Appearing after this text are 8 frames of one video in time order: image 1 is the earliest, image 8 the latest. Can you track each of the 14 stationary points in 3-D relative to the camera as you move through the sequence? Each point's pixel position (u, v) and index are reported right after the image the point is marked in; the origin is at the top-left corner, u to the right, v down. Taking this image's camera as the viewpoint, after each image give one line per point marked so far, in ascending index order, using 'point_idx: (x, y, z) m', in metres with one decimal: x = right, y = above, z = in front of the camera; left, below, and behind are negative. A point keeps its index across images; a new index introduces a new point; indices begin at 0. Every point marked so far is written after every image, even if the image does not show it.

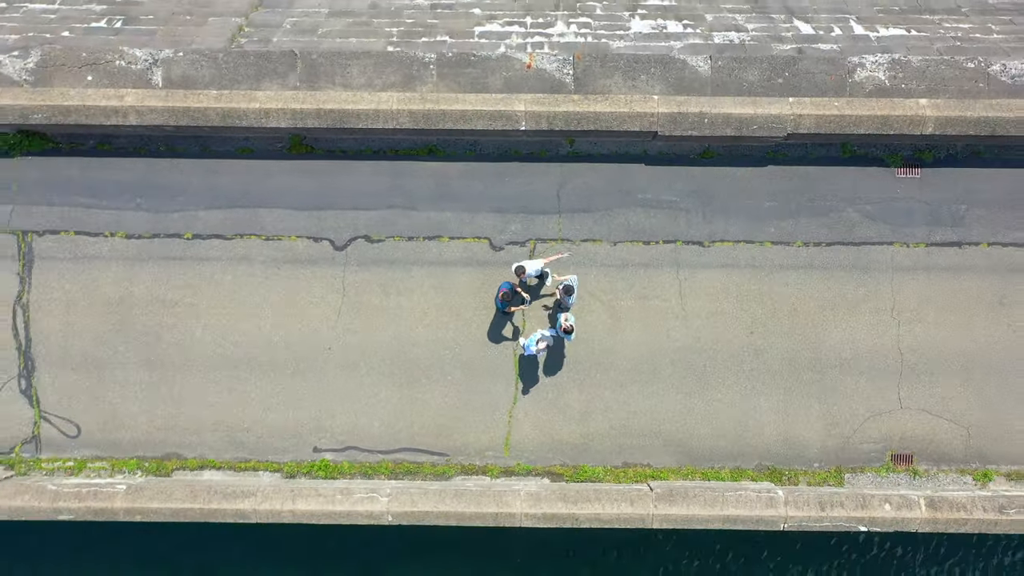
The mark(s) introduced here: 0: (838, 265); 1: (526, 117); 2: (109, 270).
0: (+2.6, +0.2, +4.4) m
1: (+0.1, +1.3, +4.1) m
2: (-3.3, +0.2, +4.4) m
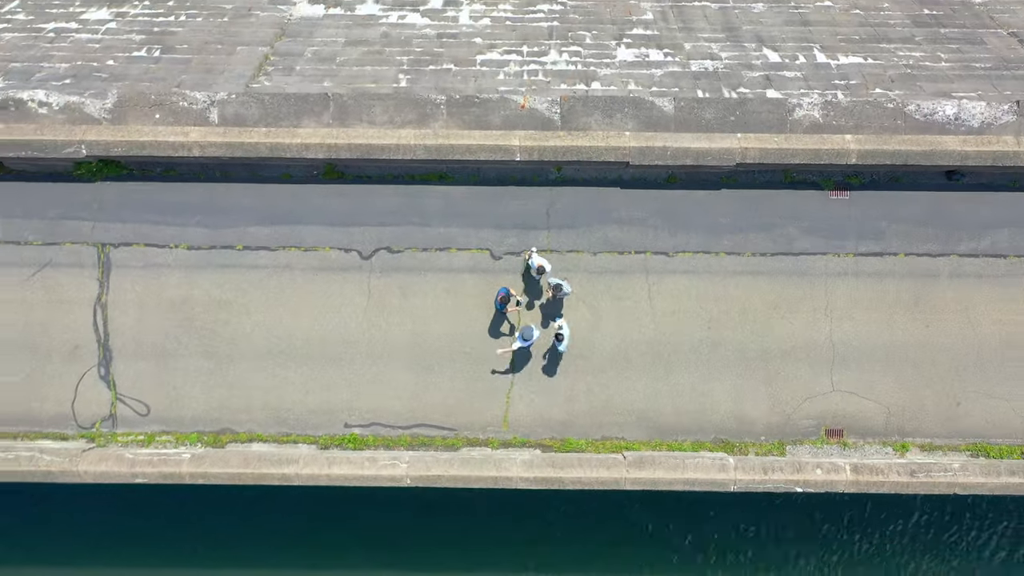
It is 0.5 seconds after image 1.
0: (+2.6, +0.2, +5.2) m
1: (+0.1, +1.3, +4.9) m
2: (-3.3, +0.1, +5.3) m
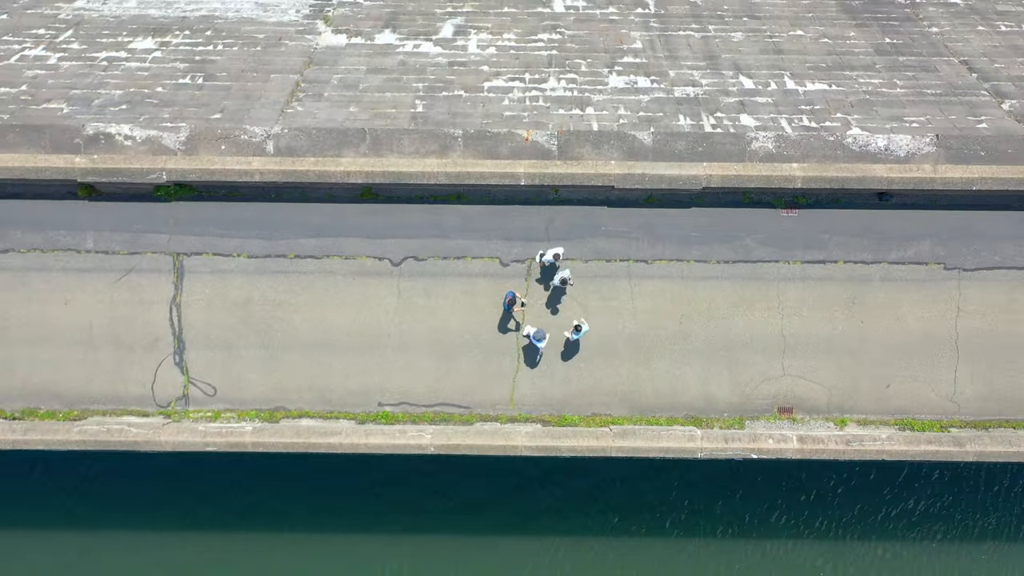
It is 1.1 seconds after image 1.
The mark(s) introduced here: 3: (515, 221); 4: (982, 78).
0: (+2.7, +0.2, +6.3) m
1: (+0.1, +1.2, +6.0) m
2: (-3.2, +0.1, +6.3) m
3: (0.0, +0.8, +6.4) m
4: (+8.4, +3.8, +9.6) m
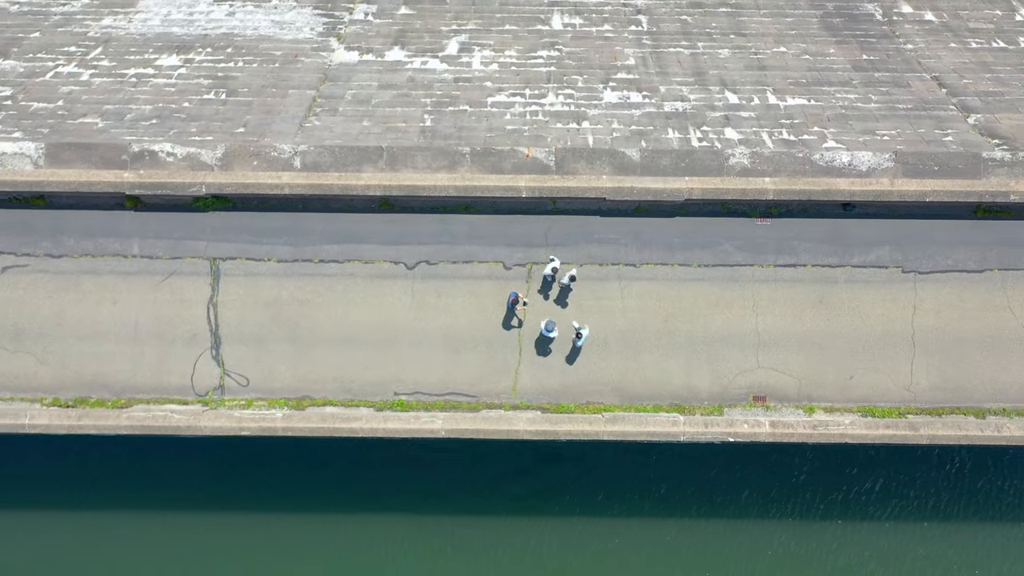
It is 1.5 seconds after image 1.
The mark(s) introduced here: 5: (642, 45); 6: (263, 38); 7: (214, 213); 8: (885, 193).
0: (+2.7, +0.1, +7.0) m
1: (+0.2, +1.2, +6.7) m
2: (-3.2, +0.1, +7.0) m
3: (+0.1, +0.8, +7.1) m
4: (+8.4, +3.7, +10.3) m
5: (+2.8, +5.2, +11.4) m
6: (-5.4, +5.4, +11.6) m
7: (-3.9, +1.0, +7.1) m
8: (+4.6, +1.2, +6.7) m
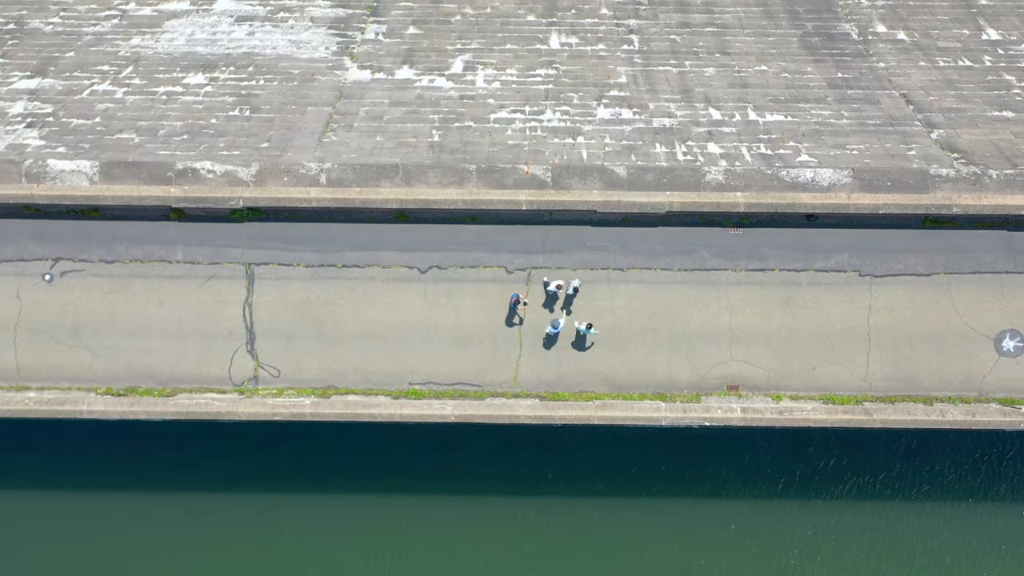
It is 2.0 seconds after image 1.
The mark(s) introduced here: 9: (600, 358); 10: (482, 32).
0: (+2.7, +0.1, +7.9) m
1: (+0.2, +1.2, +7.6) m
2: (-3.2, +0.1, +7.9) m
3: (+0.1, +0.8, +8.0) m
4: (+8.5, +3.7, +11.2) m
5: (+2.8, +5.1, +12.2) m
6: (-5.4, +5.4, +12.5) m
7: (-3.9, +1.0, +8.0) m
8: (+4.7, +1.2, +7.6) m
9: (+1.3, -1.0, +7.8) m
10: (-0.7, +6.2, +13.0) m
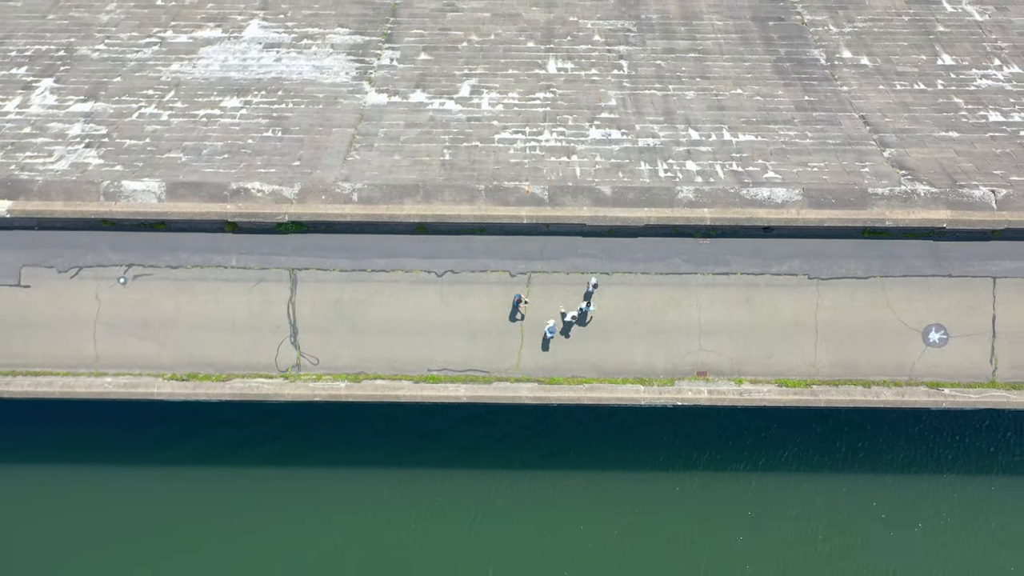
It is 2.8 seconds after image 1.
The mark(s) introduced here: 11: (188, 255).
0: (+2.8, +0.1, +9.3) m
1: (+0.2, +1.2, +9.0) m
2: (-3.1, 0.0, +9.3) m
3: (+0.1, +0.7, +9.4) m
4: (+8.5, +3.7, +12.6) m
5: (+2.8, +5.1, +13.7) m
6: (-5.3, +5.4, +13.9) m
7: (-3.9, +0.9, +9.4) m
8: (+4.7, +1.1, +9.0) m
9: (+1.3, -1.0, +9.2) m
10: (-0.7, +6.2, +14.4) m
11: (-5.7, +0.6, +9.4) m
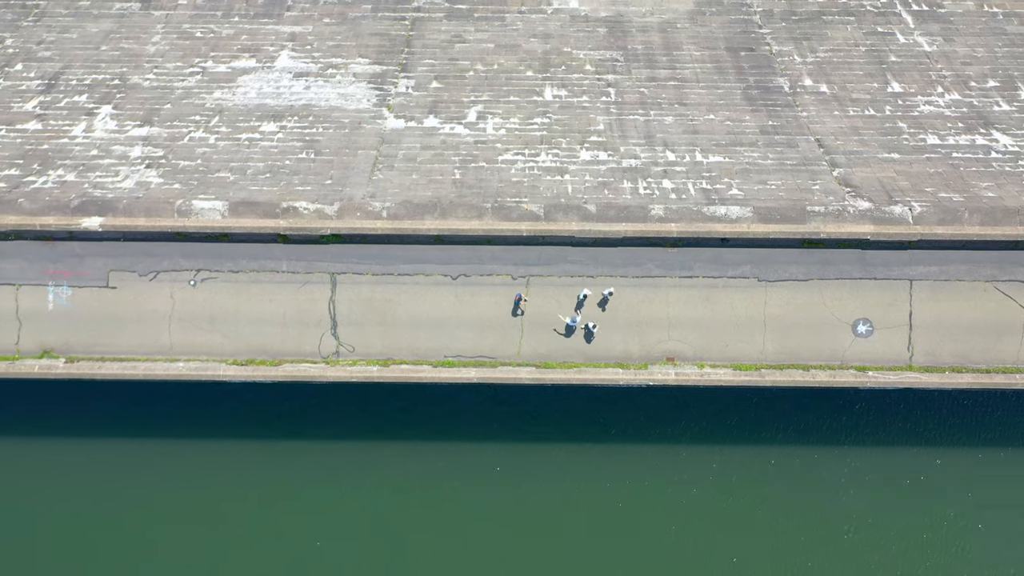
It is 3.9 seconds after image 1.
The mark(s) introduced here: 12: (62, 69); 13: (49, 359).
0: (+2.8, +0.1, +11.3) m
1: (+0.3, +1.2, +11.0) m
2: (-3.1, 0.0, +11.3) m
3: (+0.2, +0.7, +11.4) m
4: (+8.5, +3.7, +14.6) m
5: (+2.9, +5.1, +15.6) m
6: (-5.3, +5.3, +15.9) m
7: (-3.8, +0.9, +11.3) m
8: (+4.7, +1.1, +11.0) m
9: (+1.4, -1.1, +11.2) m
10: (-0.6, +6.2, +16.4) m
11: (-5.6, +0.6, +11.3) m
12: (-14.2, +6.9, +16.9) m
13: (-9.5, -1.5, +11.0) m
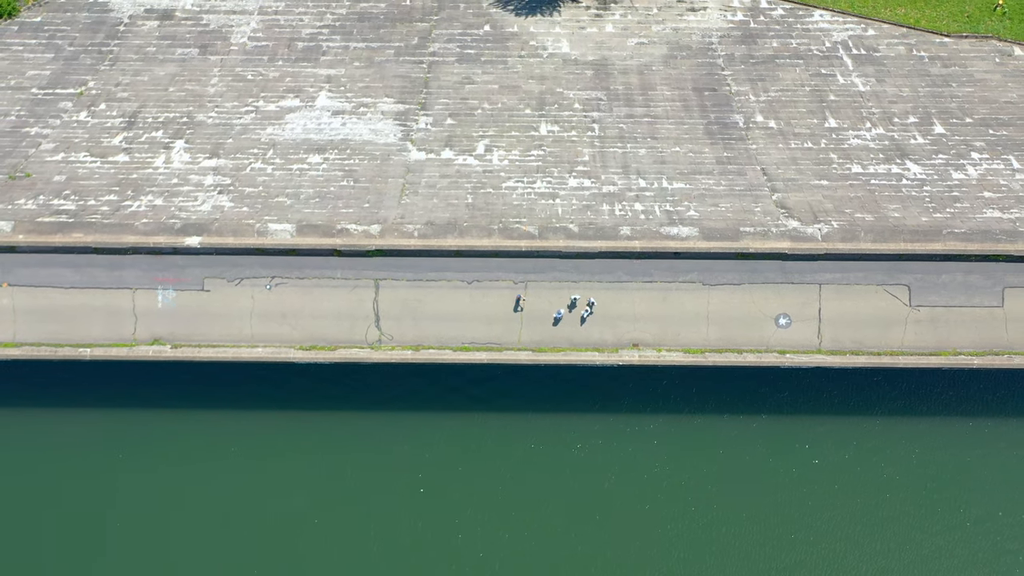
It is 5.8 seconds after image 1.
0: (+2.9, 0.0, +14.7) m
1: (+0.3, +1.1, +14.4) m
2: (-3.0, -0.1, +14.7) m
3: (+0.2, +0.6, +14.8) m
4: (+8.6, +3.6, +18.0) m
5: (+2.9, +5.0, +19.0) m
6: (-5.2, +5.3, +19.3) m
7: (-3.8, +0.8, +14.7) m
8: (+4.8, +1.1, +14.3) m
9: (+1.4, -1.1, +14.6) m
10: (-0.6, +6.1, +19.8) m
11: (-5.6, +0.5, +14.7) m
12: (-14.2, +6.8, +20.3) m
13: (-9.5, -1.5, +14.4) m
